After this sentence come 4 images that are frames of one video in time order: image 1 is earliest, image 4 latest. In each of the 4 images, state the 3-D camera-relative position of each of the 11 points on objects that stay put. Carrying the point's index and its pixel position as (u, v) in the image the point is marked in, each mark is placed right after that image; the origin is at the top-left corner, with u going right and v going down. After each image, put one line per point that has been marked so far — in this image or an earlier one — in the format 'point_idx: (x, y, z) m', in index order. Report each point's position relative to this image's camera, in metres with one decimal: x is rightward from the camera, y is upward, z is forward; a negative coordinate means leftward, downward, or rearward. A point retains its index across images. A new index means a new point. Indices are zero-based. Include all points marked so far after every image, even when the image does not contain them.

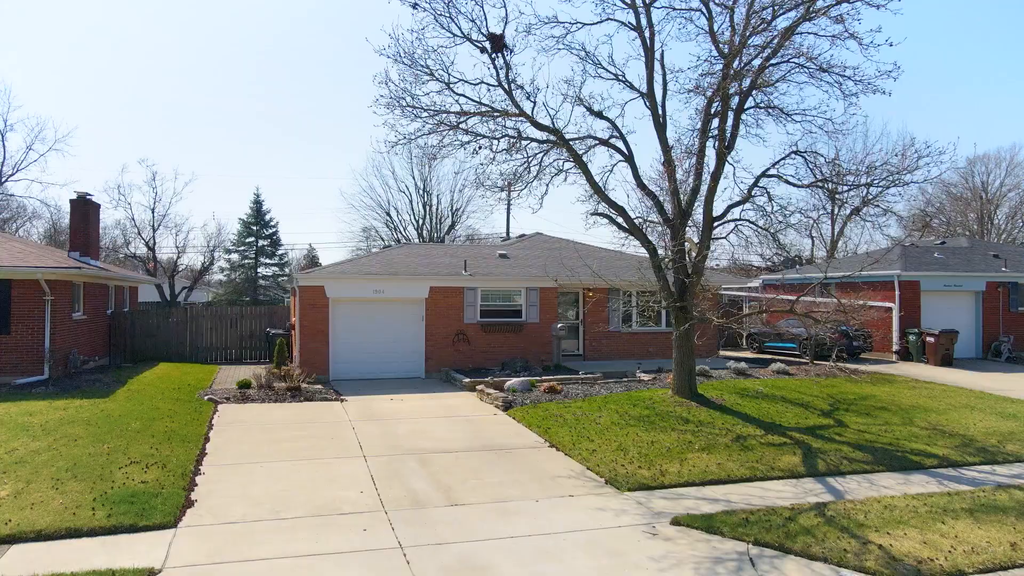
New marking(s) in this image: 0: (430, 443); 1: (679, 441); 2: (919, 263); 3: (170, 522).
0: (-1.2, -2.2, +9.7) m
1: (+2.3, -2.2, +9.5) m
2: (+11.3, +0.7, +18.9) m
3: (-3.3, -2.3, +6.6) m
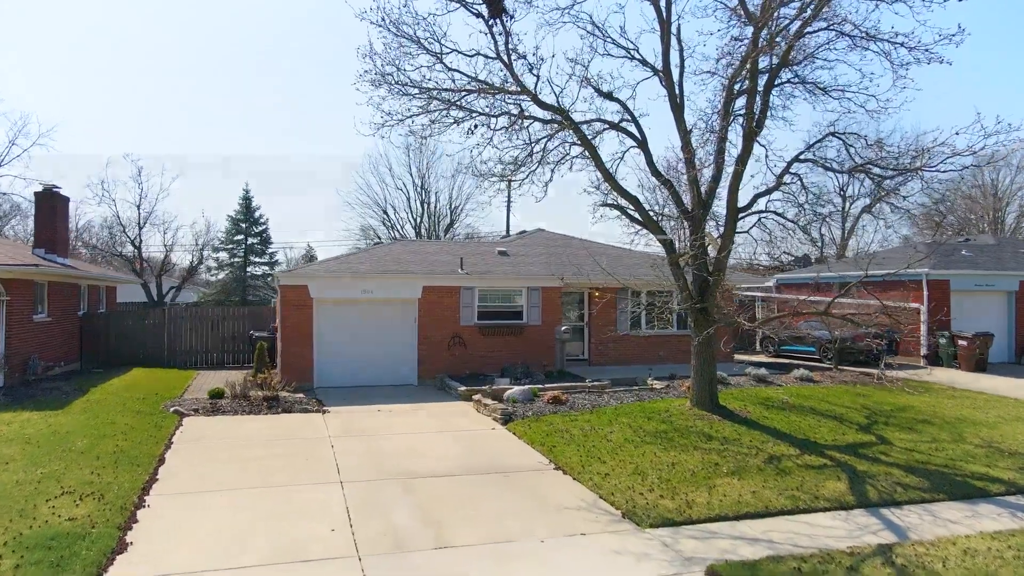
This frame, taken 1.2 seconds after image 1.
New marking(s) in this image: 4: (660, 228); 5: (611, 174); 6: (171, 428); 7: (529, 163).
0: (-1.2, -2.2, +8.5) m
1: (+2.3, -2.2, +8.3) m
2: (+11.3, +0.7, +17.6) m
3: (-3.3, -2.3, +5.4) m
4: (+2.4, +1.0, +11.0) m
5: (+1.7, +1.9, +11.3) m
6: (-5.0, -2.0, +9.8) m
7: (+0.3, +2.1, +11.3) m
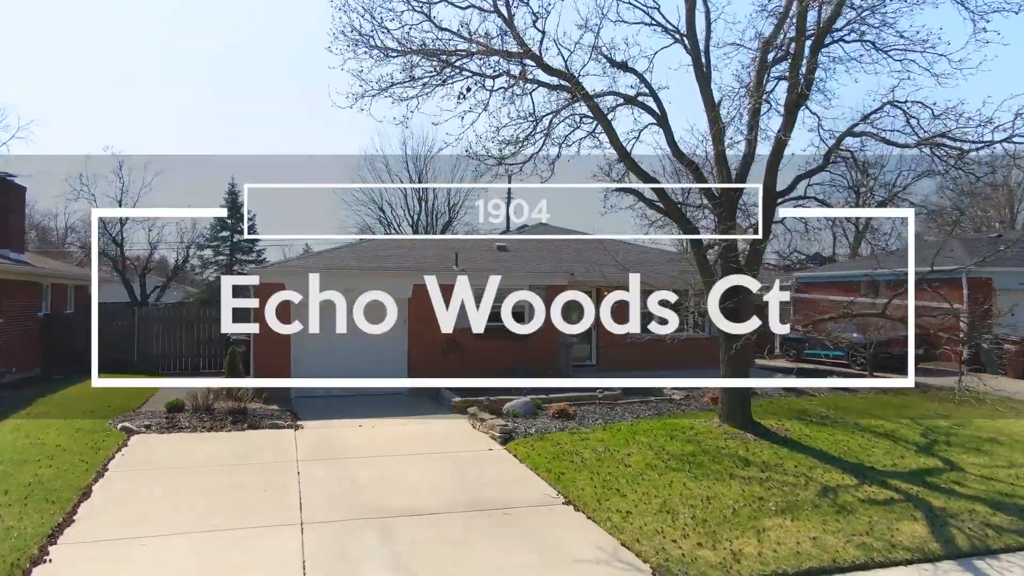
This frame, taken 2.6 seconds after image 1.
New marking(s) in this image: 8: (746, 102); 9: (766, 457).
0: (-1.2, -2.2, +7.0) m
1: (+2.3, -2.1, +6.8) m
2: (+11.3, +0.7, +16.1) m
3: (-3.3, -2.2, +3.9) m
4: (+2.4, +1.0, +9.5) m
5: (+1.7, +2.0, +9.9) m
6: (-5.0, -2.0, +8.4) m
7: (+0.3, +2.1, +9.8) m
8: (+3.2, +2.6, +9.4) m
9: (+3.0, -2.0, +8.0) m
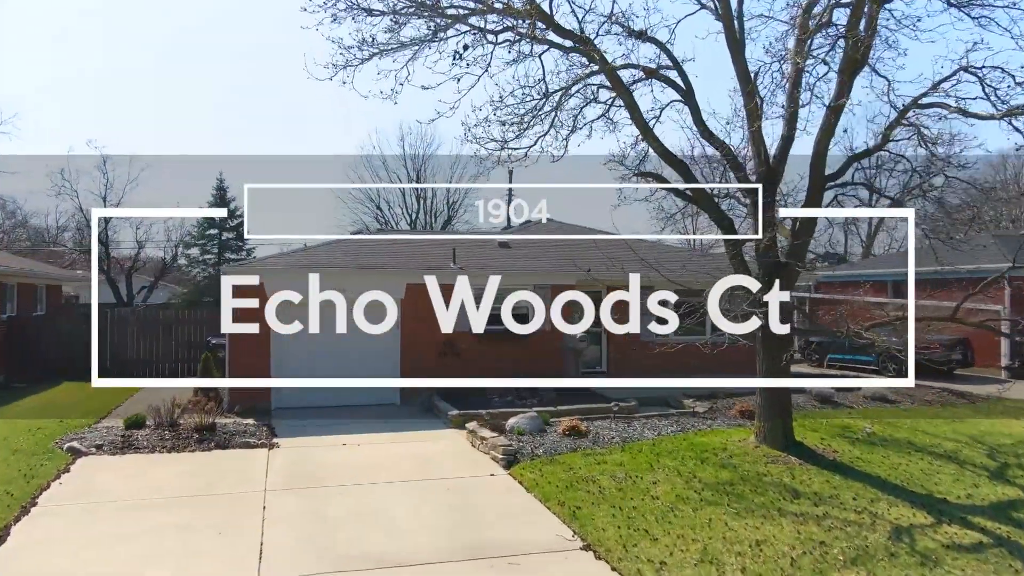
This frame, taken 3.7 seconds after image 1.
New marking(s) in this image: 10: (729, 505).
0: (-1.1, -2.2, +5.8) m
1: (+2.4, -2.1, +5.6) m
2: (+11.4, +0.7, +14.9) m
3: (-3.3, -2.2, +2.7) m
4: (+2.5, +1.0, +8.3) m
5: (+1.7, +2.0, +8.7) m
6: (-4.9, -2.0, +7.2) m
7: (+0.3, +2.2, +8.6) m
8: (+3.3, +2.6, +8.2) m
9: (+3.1, -2.0, +6.8) m
10: (+2.0, -2.1, +6.4) m
